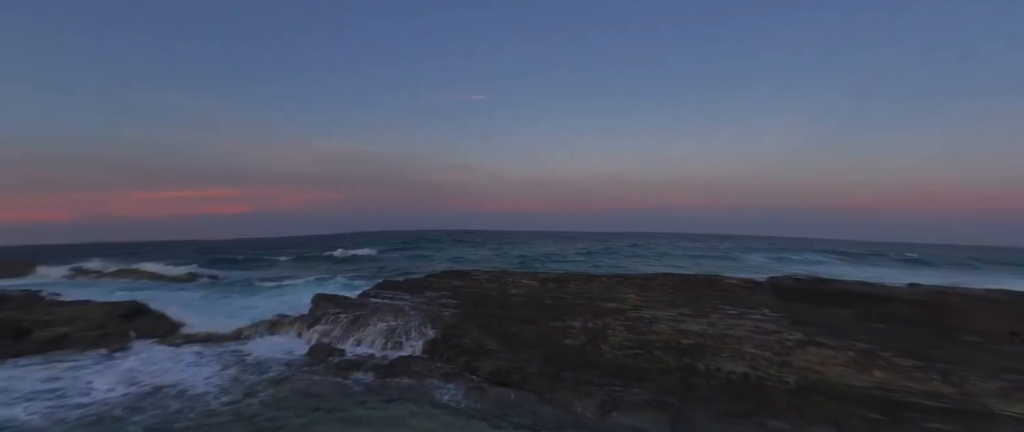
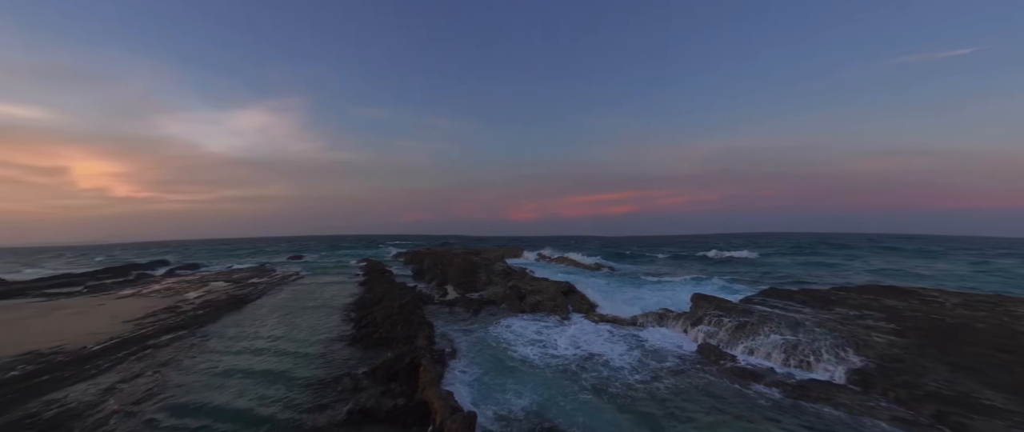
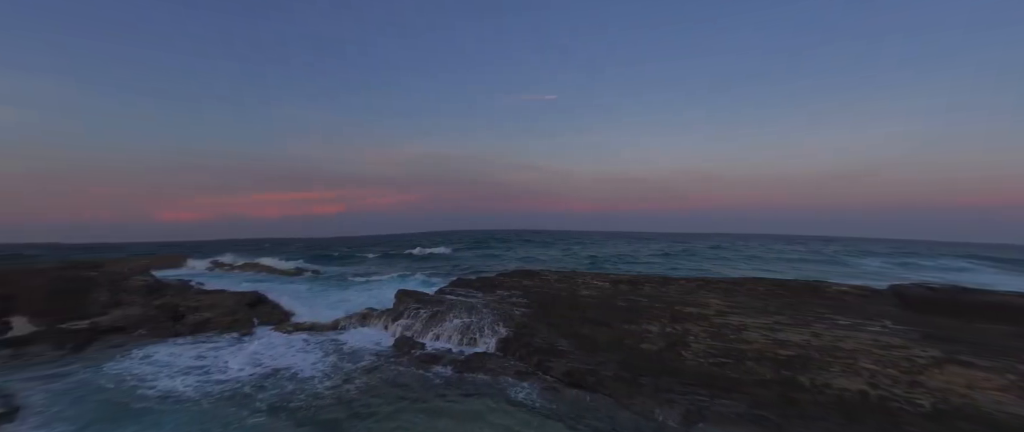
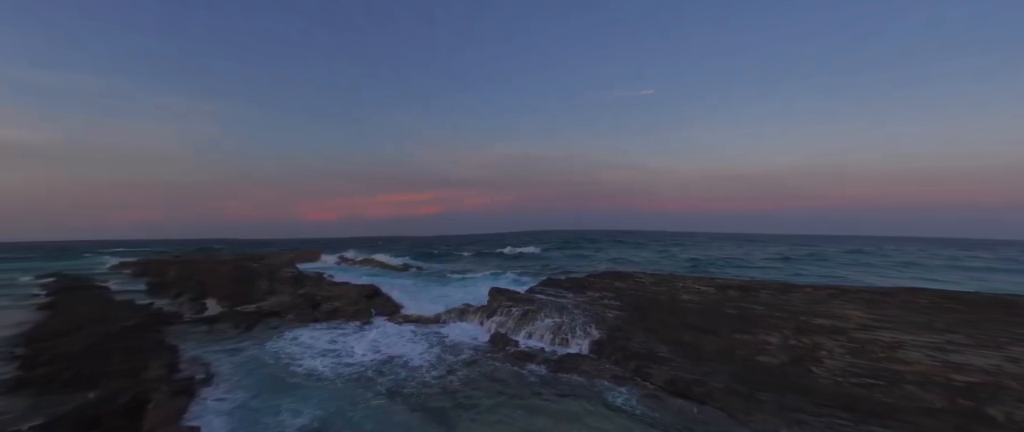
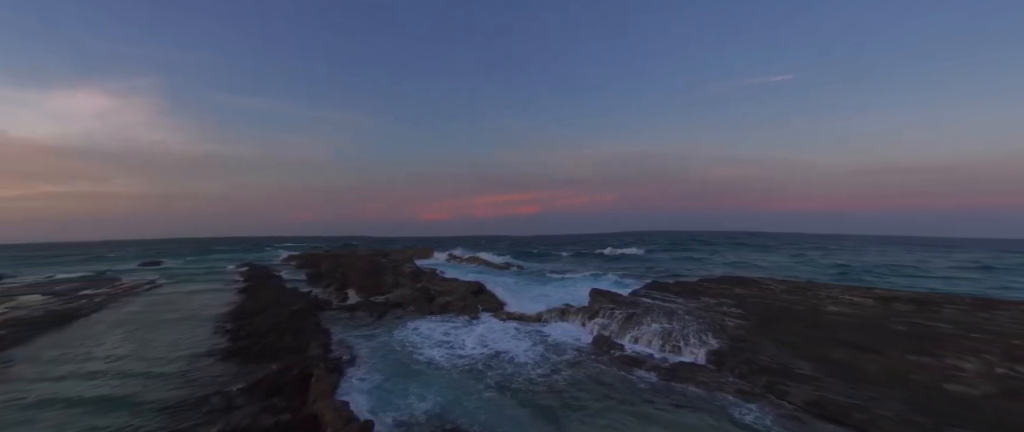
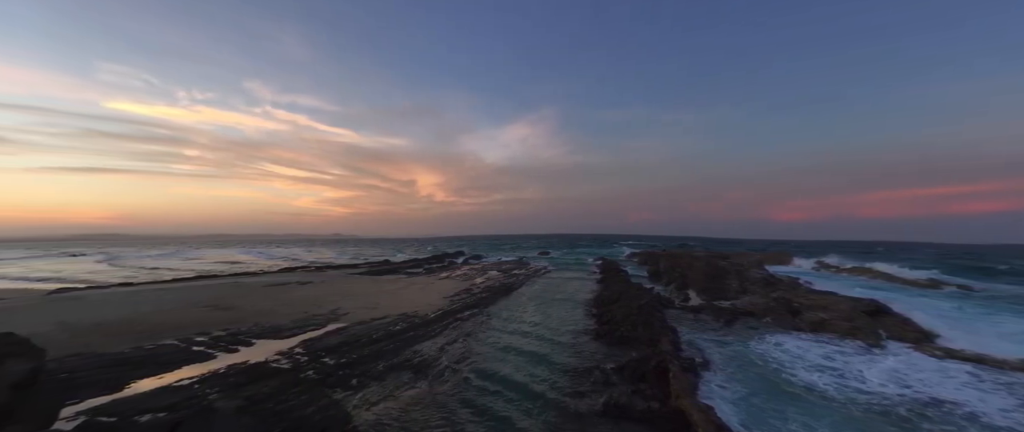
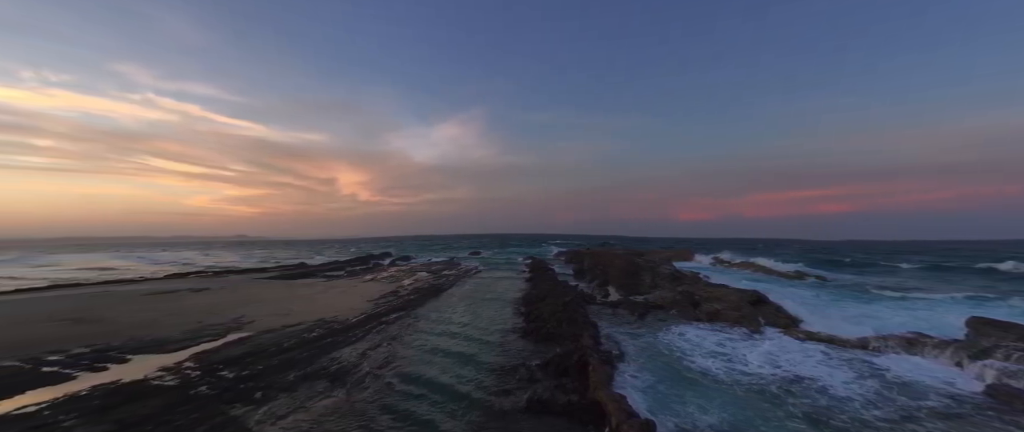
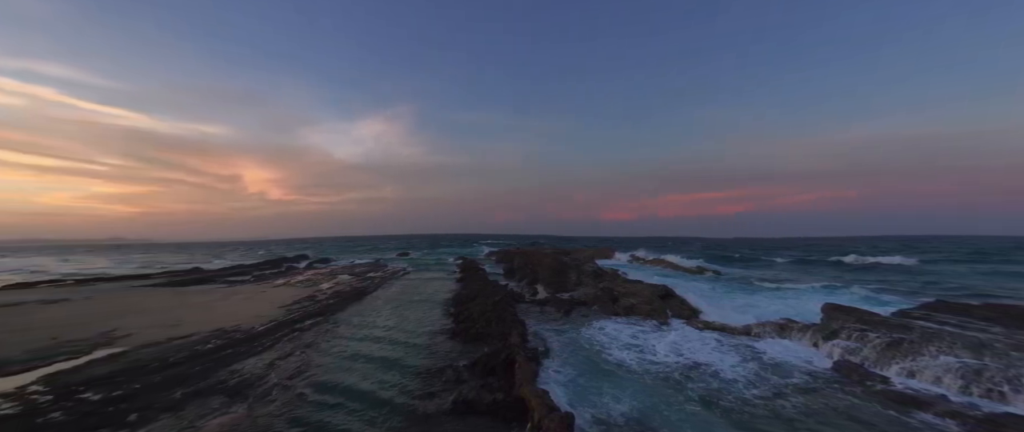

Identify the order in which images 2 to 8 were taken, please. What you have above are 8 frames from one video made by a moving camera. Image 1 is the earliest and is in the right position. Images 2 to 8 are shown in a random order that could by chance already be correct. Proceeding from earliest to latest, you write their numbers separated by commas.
3, 4, 5, 2, 8, 7, 6
